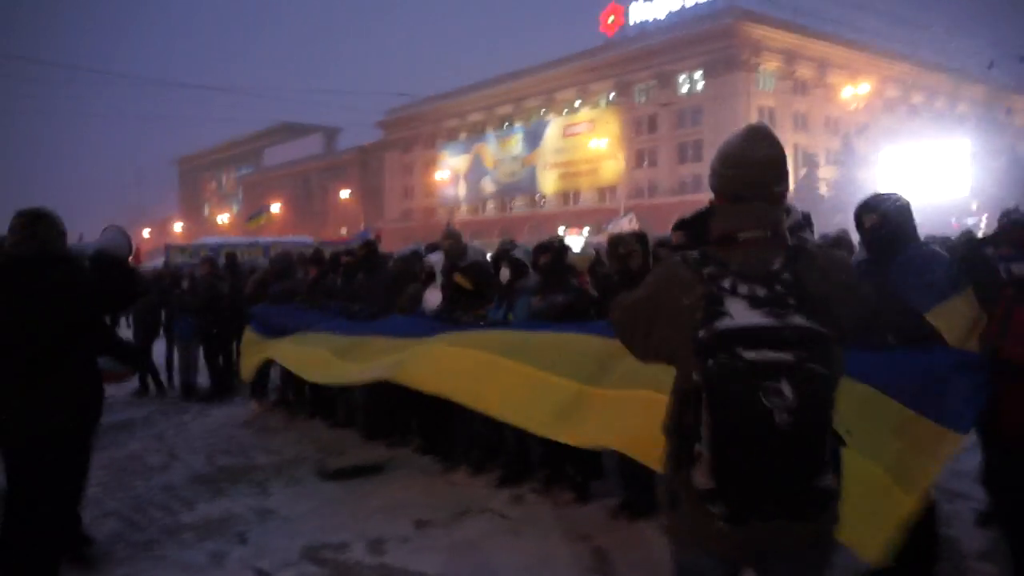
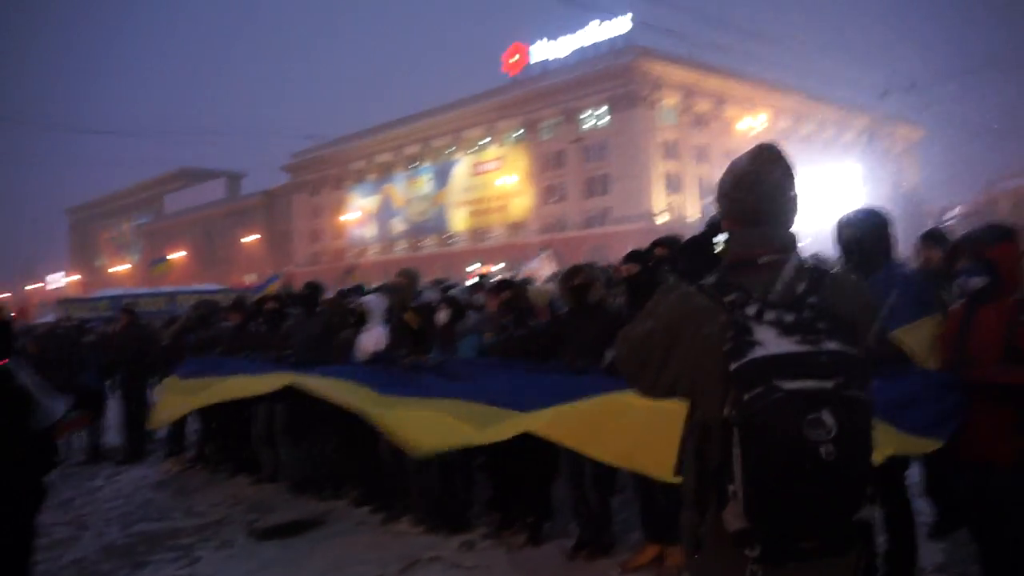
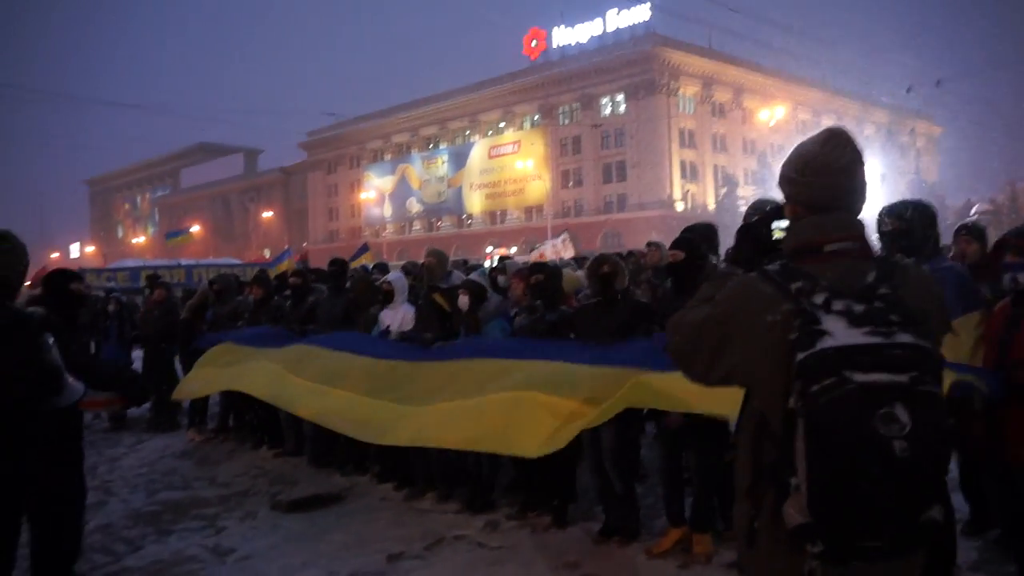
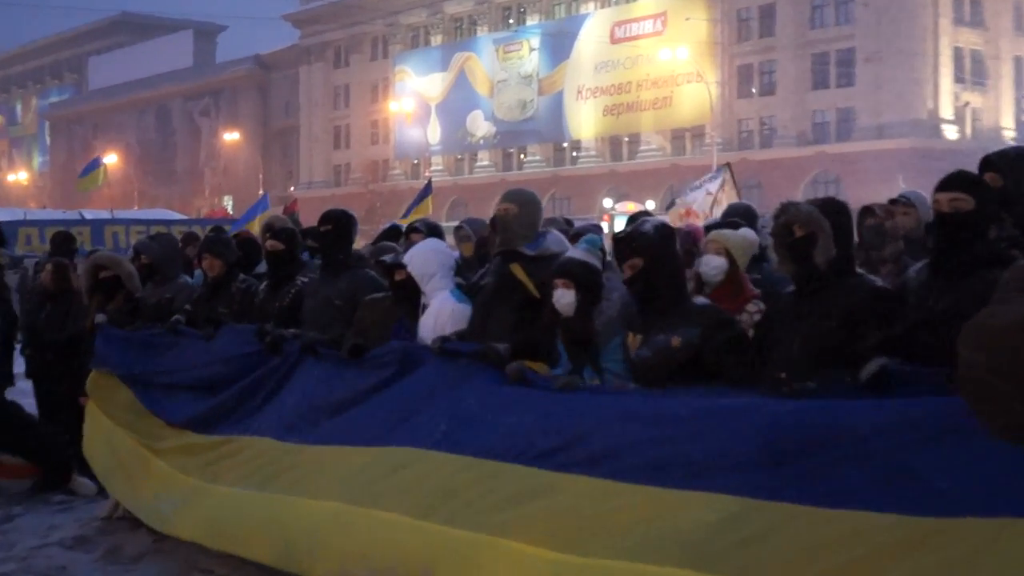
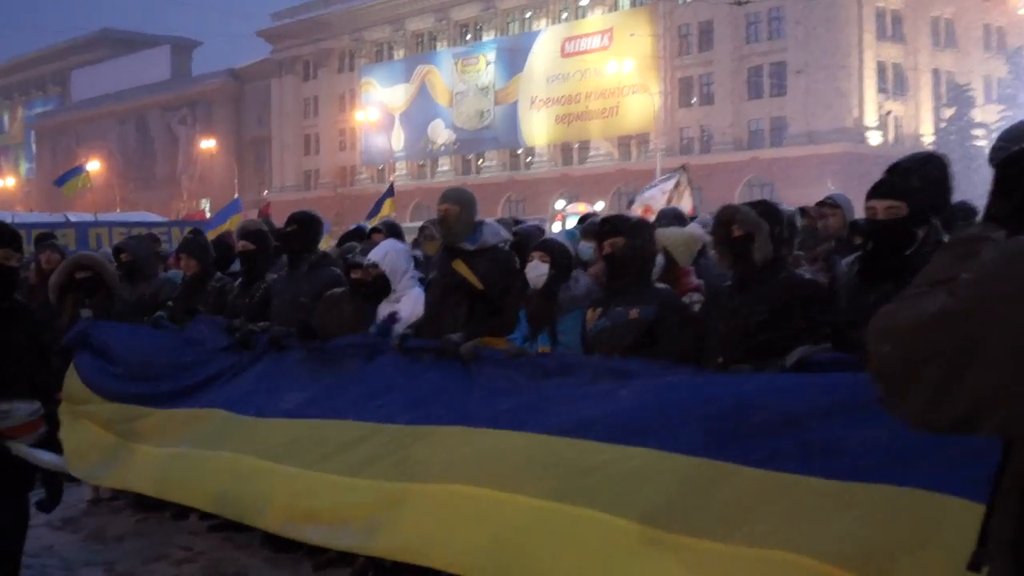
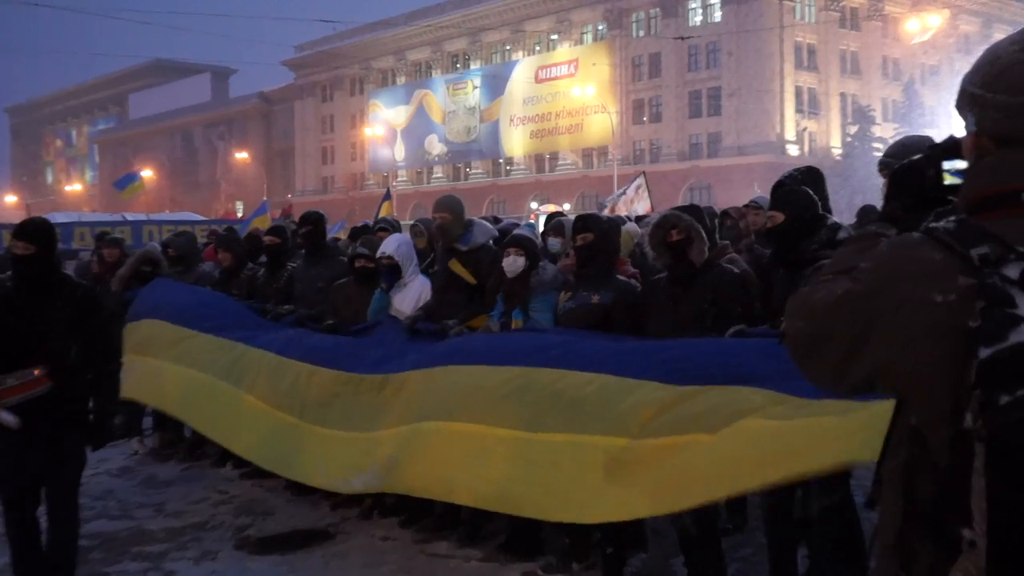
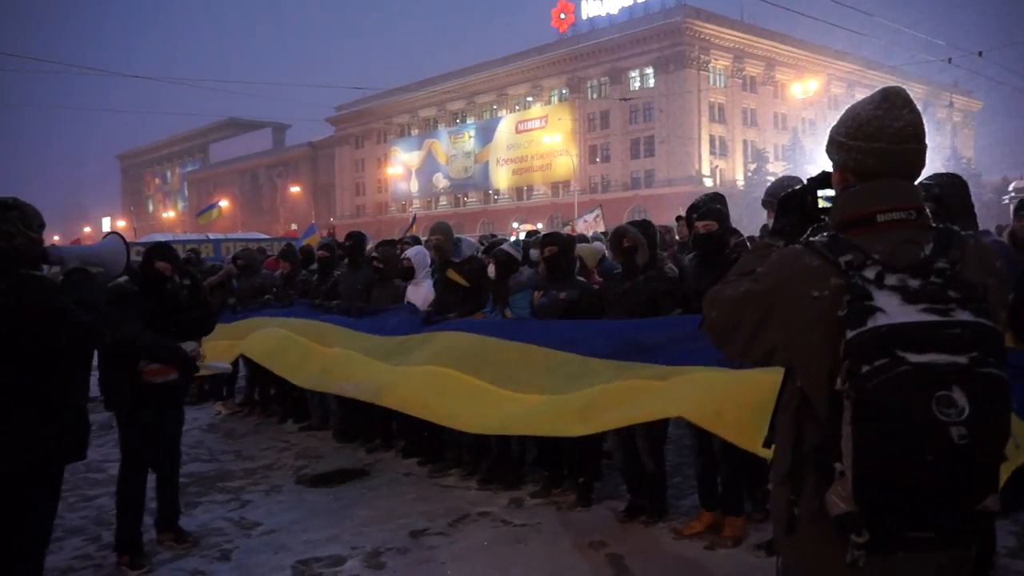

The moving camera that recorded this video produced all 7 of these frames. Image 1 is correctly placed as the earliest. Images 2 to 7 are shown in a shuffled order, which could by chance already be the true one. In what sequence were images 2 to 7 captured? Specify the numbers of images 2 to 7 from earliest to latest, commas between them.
2, 3, 7, 6, 5, 4
